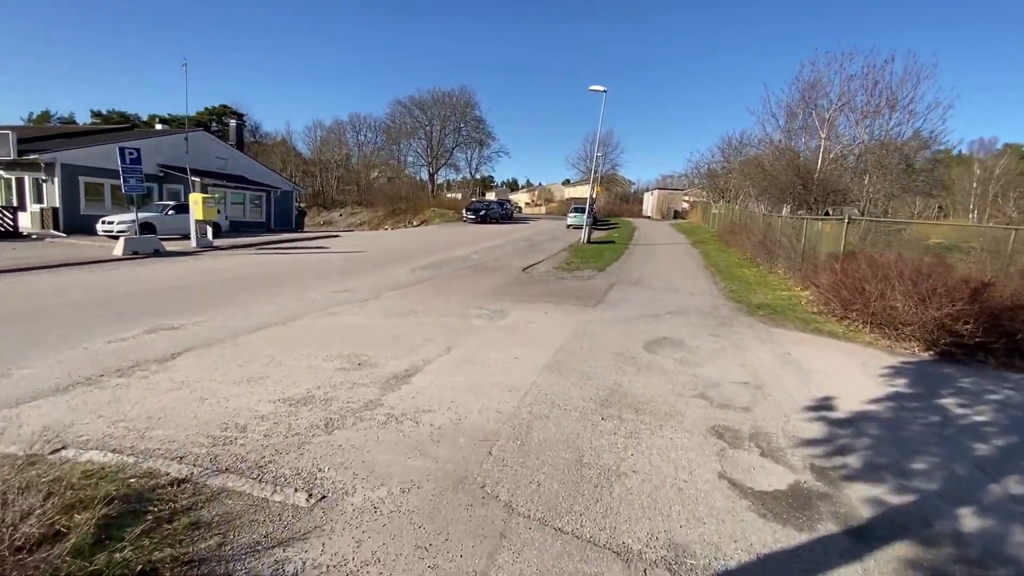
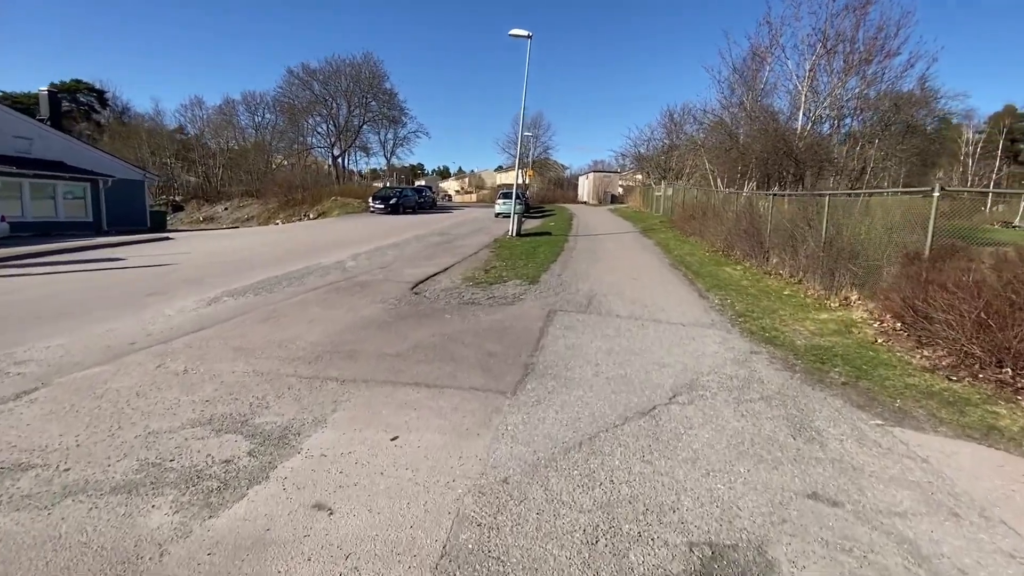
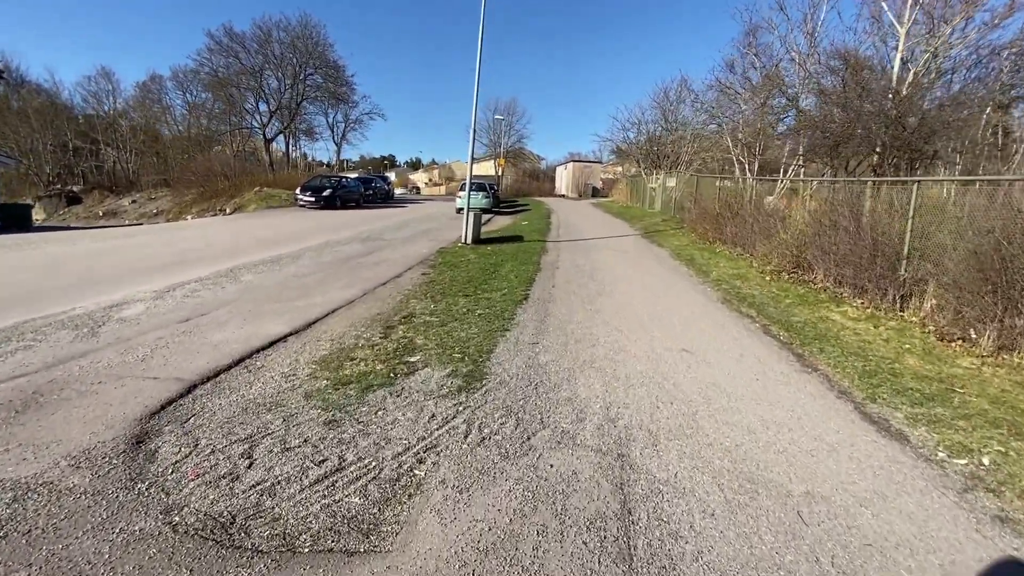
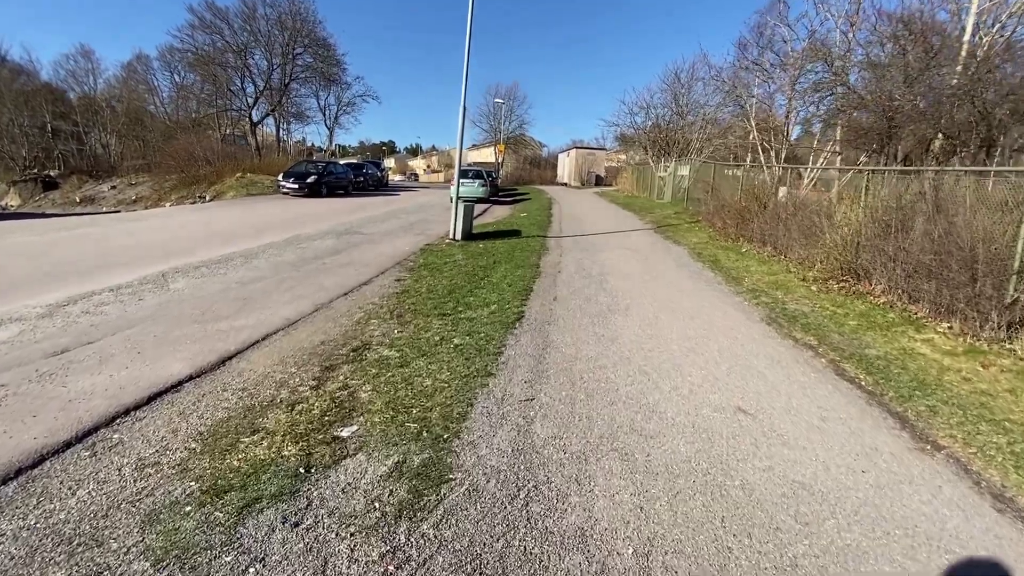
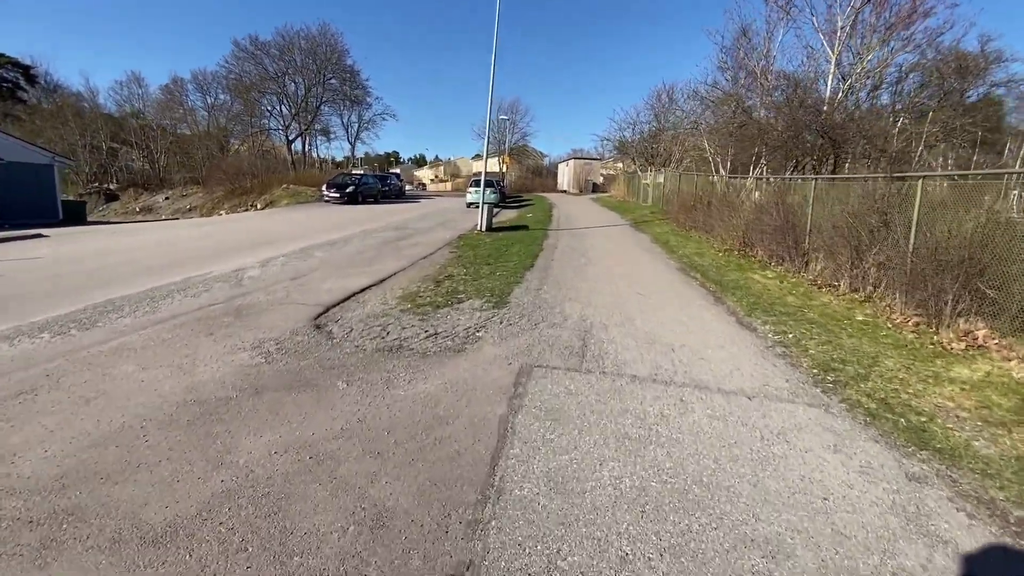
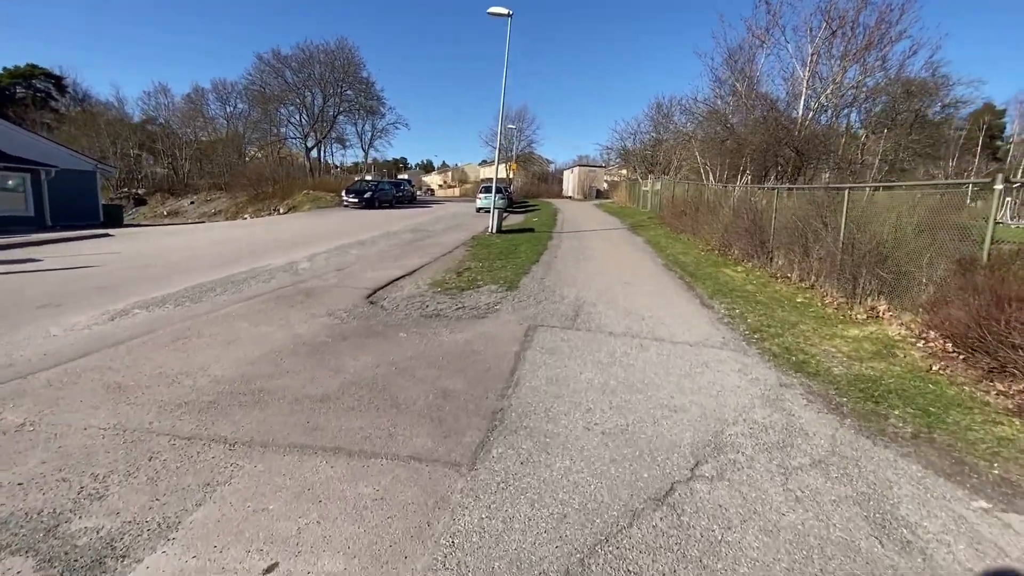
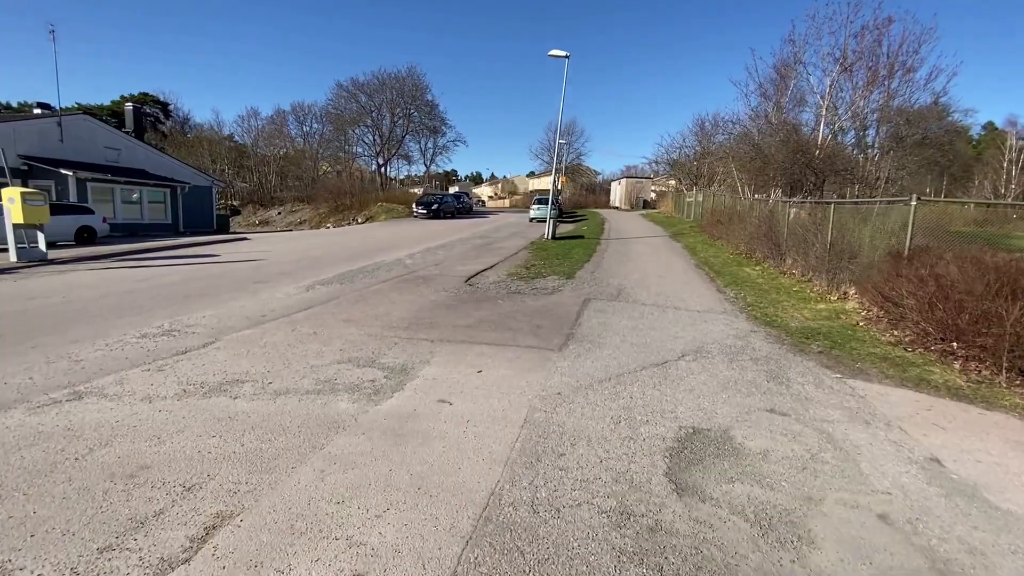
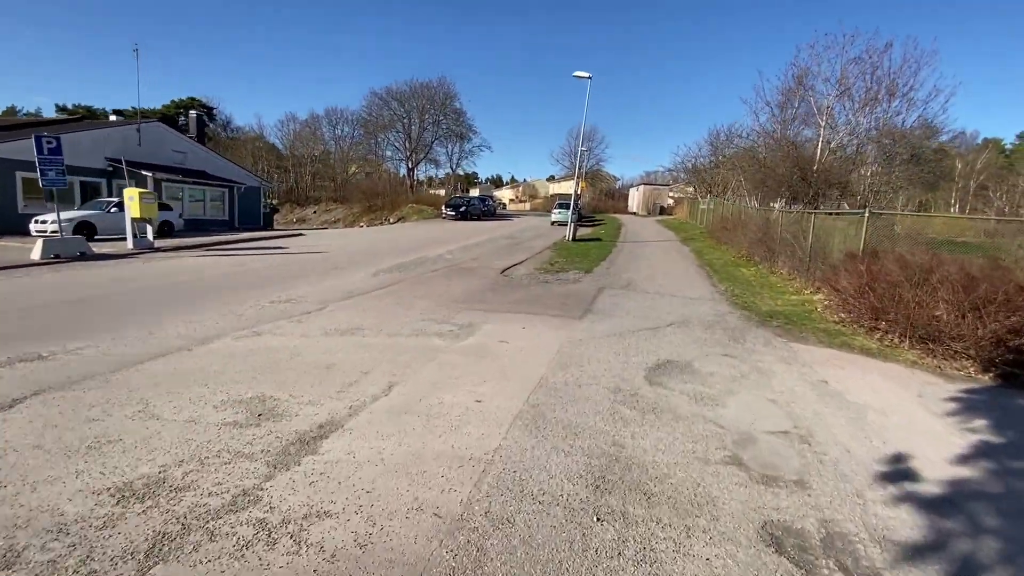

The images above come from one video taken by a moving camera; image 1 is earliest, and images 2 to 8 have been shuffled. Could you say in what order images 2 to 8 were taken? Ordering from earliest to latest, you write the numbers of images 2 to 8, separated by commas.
8, 7, 2, 6, 5, 3, 4
